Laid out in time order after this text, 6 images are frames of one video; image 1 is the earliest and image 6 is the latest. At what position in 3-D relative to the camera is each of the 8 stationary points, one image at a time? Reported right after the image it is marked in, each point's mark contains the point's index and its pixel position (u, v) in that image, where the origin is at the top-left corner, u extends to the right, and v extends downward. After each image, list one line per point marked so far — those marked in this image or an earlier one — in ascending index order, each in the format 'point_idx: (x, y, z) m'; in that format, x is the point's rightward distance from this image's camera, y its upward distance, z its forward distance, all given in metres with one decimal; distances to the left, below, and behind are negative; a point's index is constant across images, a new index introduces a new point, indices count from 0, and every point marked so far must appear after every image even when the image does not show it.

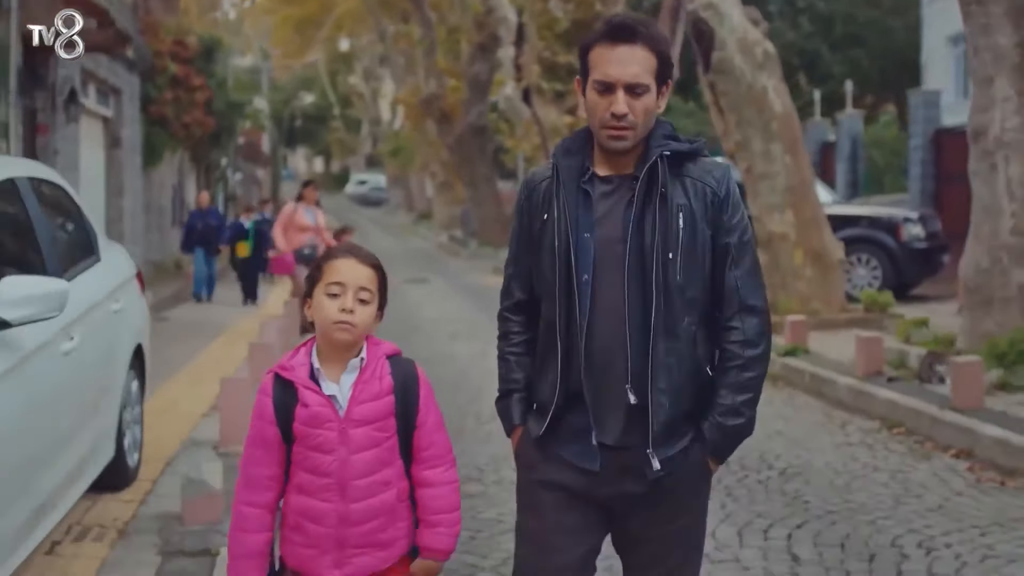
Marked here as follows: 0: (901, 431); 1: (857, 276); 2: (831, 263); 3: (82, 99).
0: (+2.4, -0.9, +9.5) m
1: (+4.2, +0.2, +18.8) m
2: (+3.2, +0.3, +15.4) m
3: (-5.4, +2.4, +19.3) m
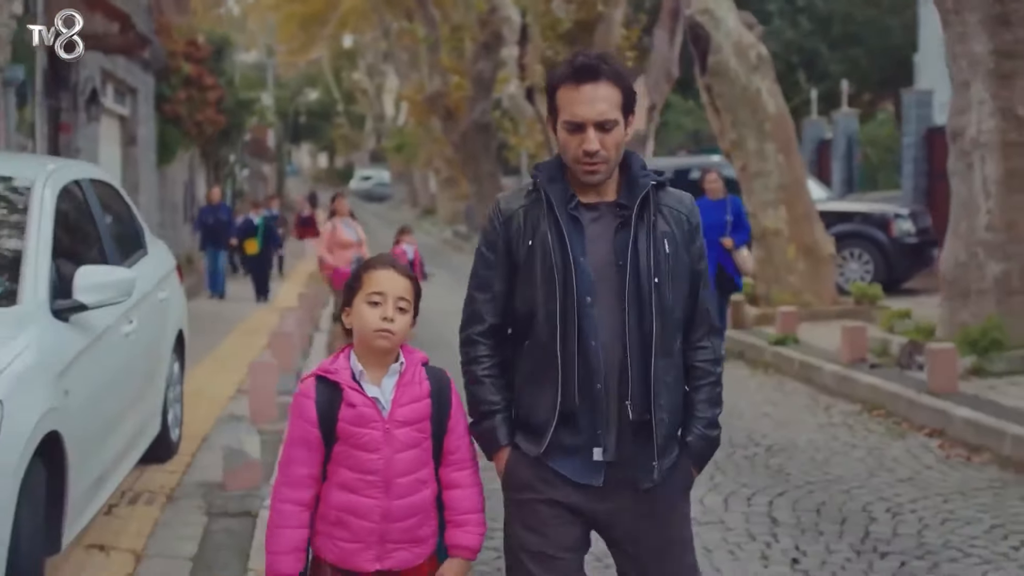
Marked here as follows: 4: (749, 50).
0: (+2.5, -0.8, +10.2) m
1: (+4.3, +0.2, +19.5) m
2: (+3.3, +0.3, +16.1) m
3: (-5.4, +2.5, +20.0) m
4: (+2.4, +2.4, +15.6) m
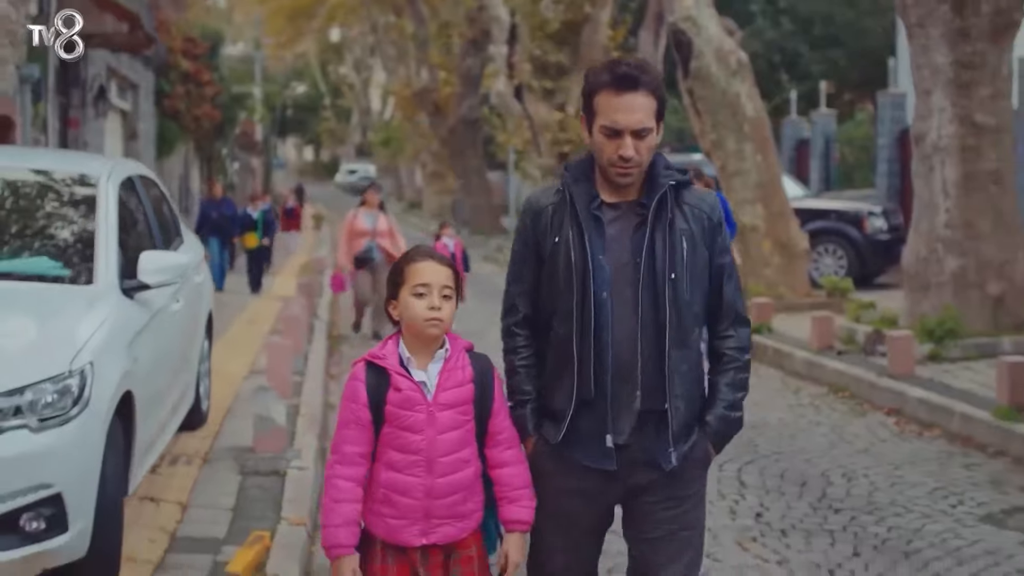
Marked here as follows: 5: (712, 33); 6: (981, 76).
0: (+2.4, -0.8, +11.1) m
1: (+4.2, +0.3, +20.4) m
2: (+3.2, +0.4, +17.0) m
3: (-5.5, +2.6, +20.8) m
4: (+2.3, +2.5, +16.5) m
5: (+2.1, +2.7, +16.4) m
6: (+3.7, +1.7, +11.9) m
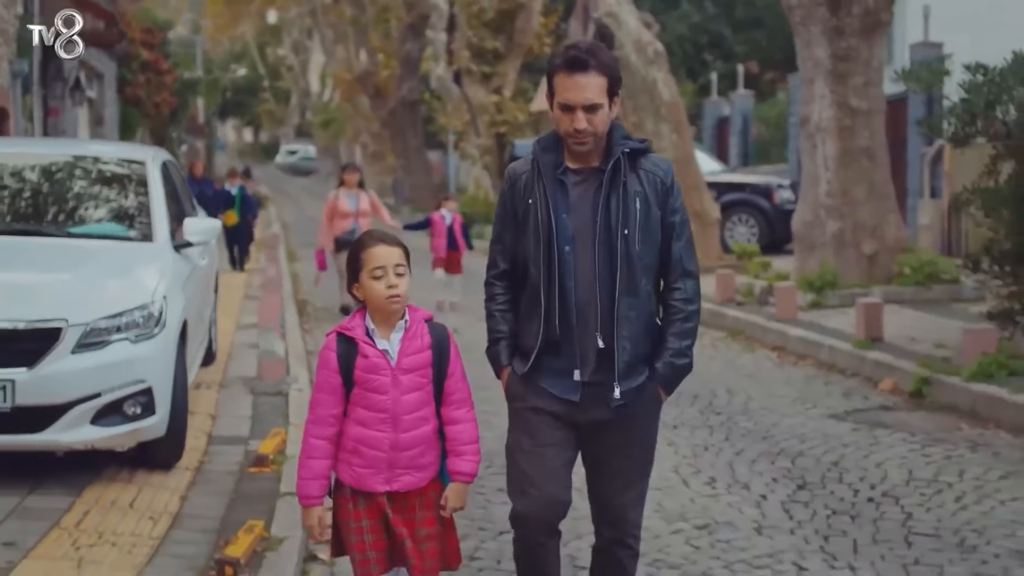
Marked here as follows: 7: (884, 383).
0: (+2.0, -0.4, +13.2) m
1: (+3.3, +0.8, +22.6) m
2: (+2.5, +0.8, +19.1) m
3: (-6.4, +3.0, +22.6) m
4: (+1.6, +2.9, +18.6) m
5: (+1.4, +3.2, +18.5) m
6: (+3.2, +2.0, +14.1) m
7: (+2.5, -0.6, +10.2) m
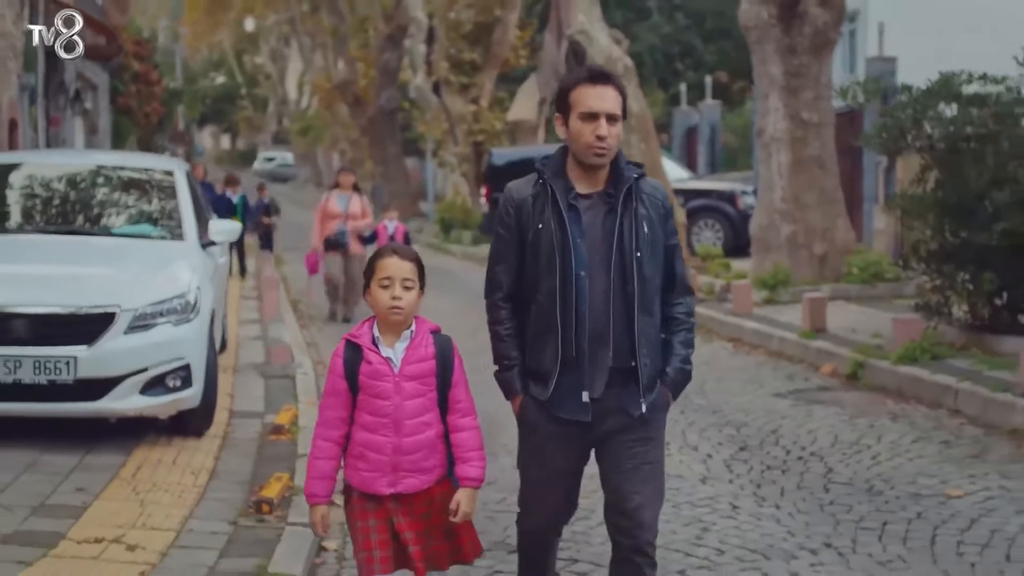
0: (+1.8, -0.4, +14.5) m
1: (+3.0, +0.8, +23.9) m
2: (+2.2, +0.8, +20.4) m
3: (-6.7, +3.0, +23.7) m
4: (+1.4, +2.9, +19.8) m
5: (+1.2, +3.2, +19.7) m
6: (+2.9, +2.1, +15.4) m
7: (+2.3, -0.6, +11.4) m
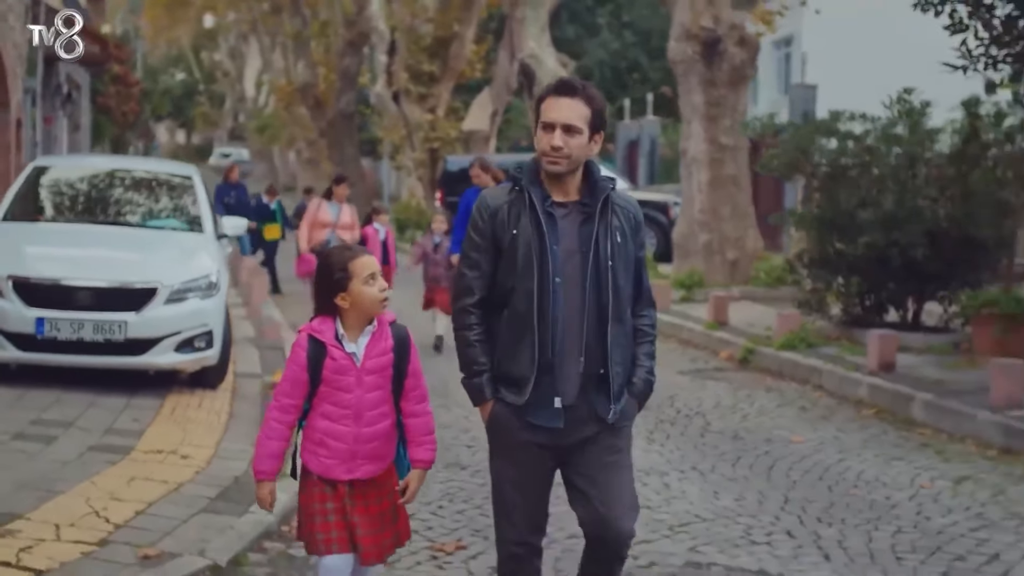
0: (+1.3, -0.4, +16.8) m
1: (+2.2, +0.8, +26.3) m
2: (+1.5, +0.8, +22.7) m
3: (-7.5, +3.2, +25.7) m
4: (+0.7, +2.9, +22.1) m
5: (+0.5, +3.2, +22.0) m
6: (+2.4, +2.0, +17.7) m
7: (+1.9, -0.6, +13.8) m
